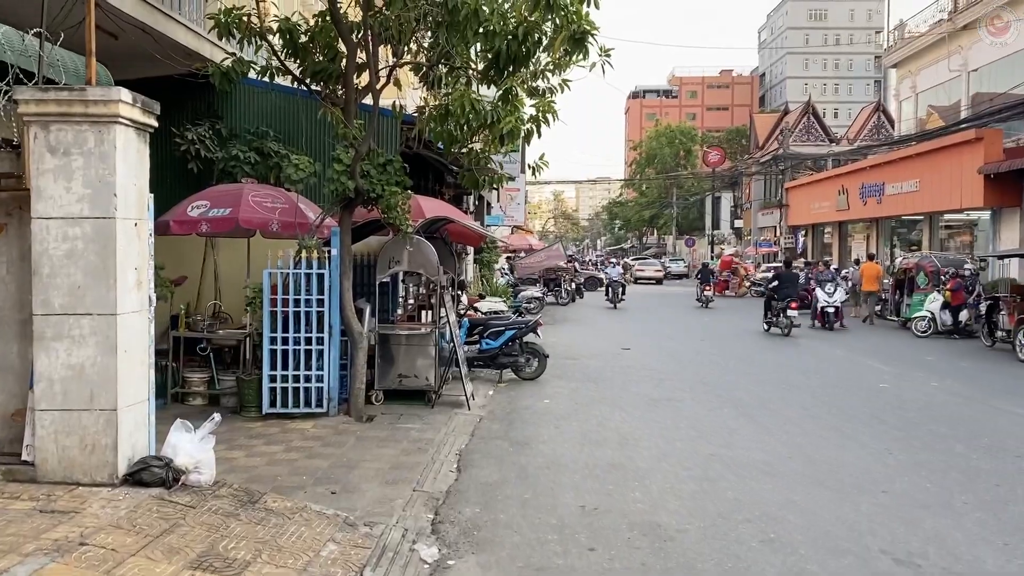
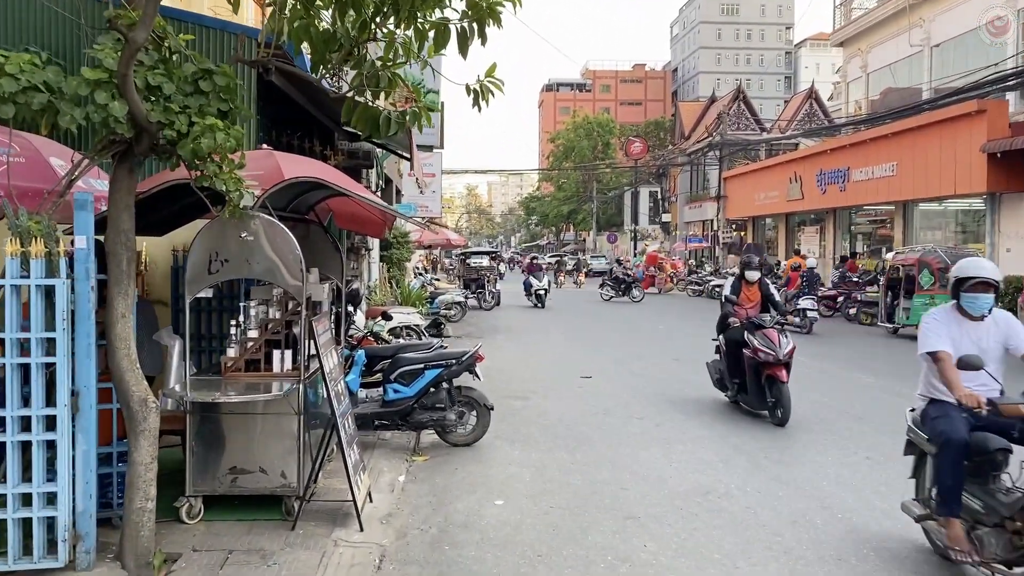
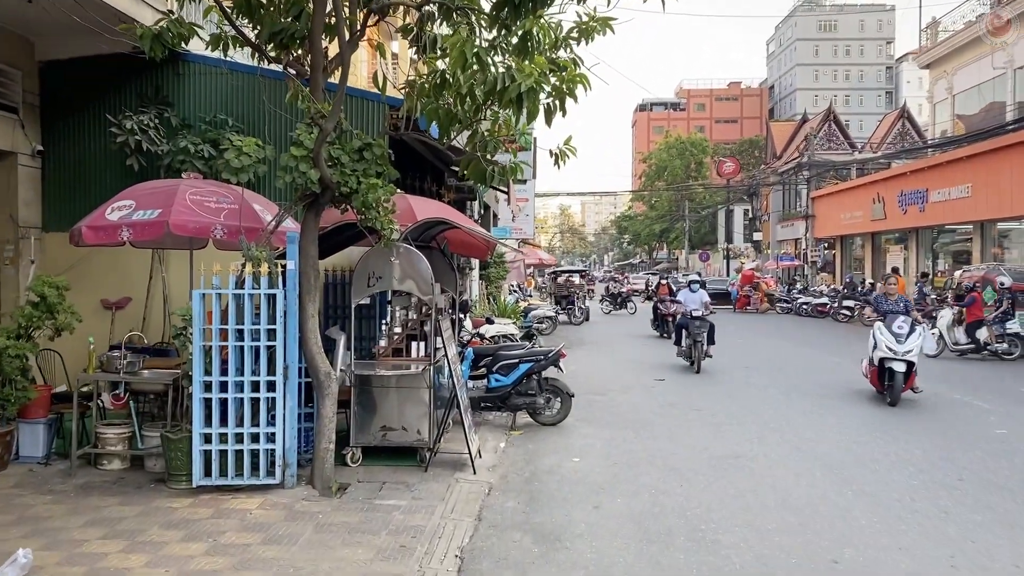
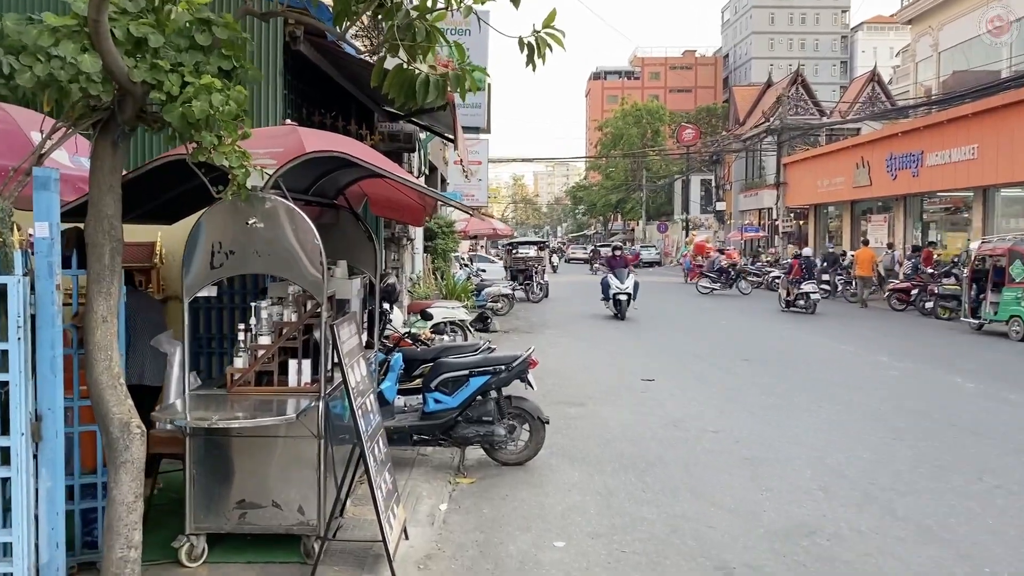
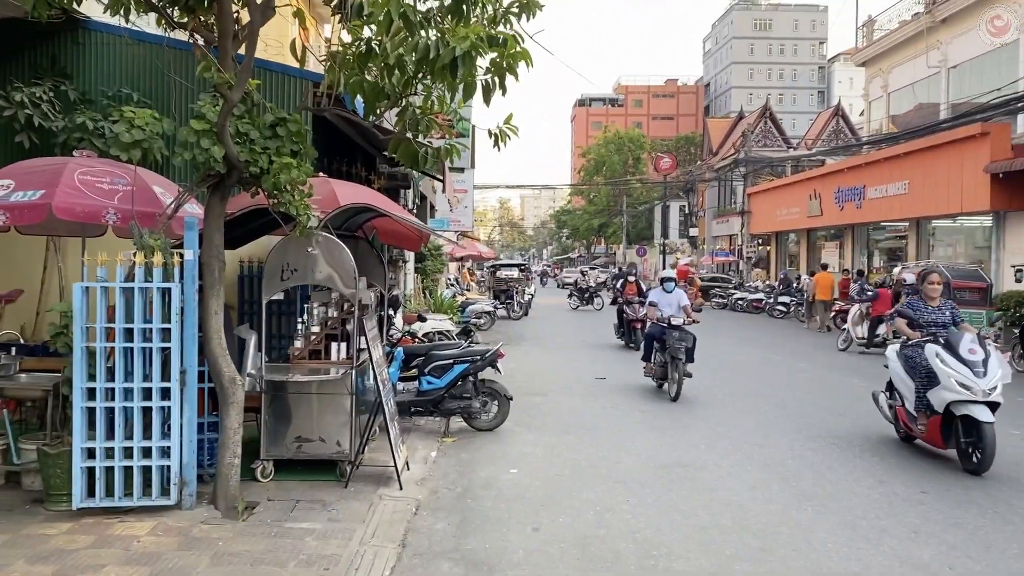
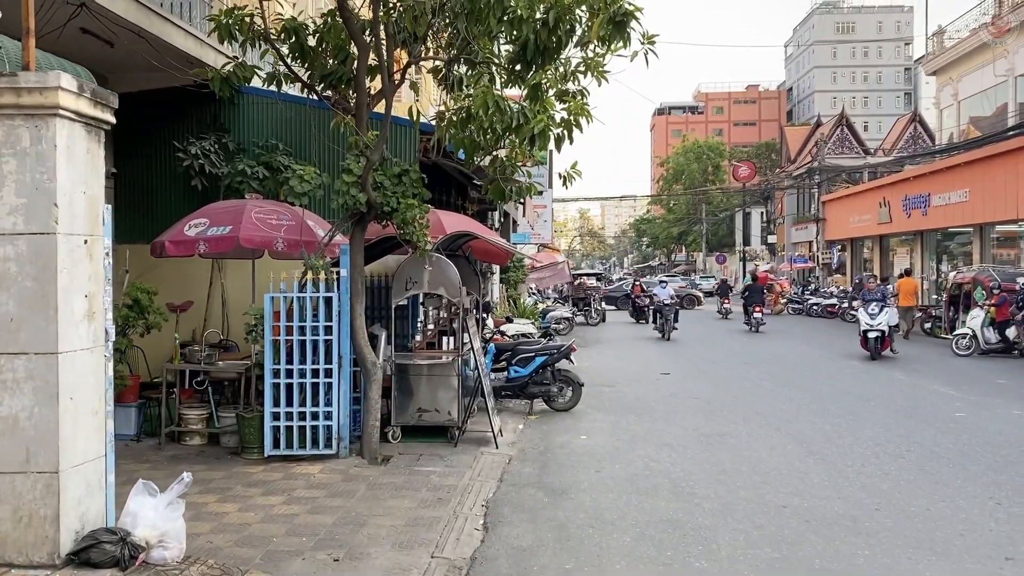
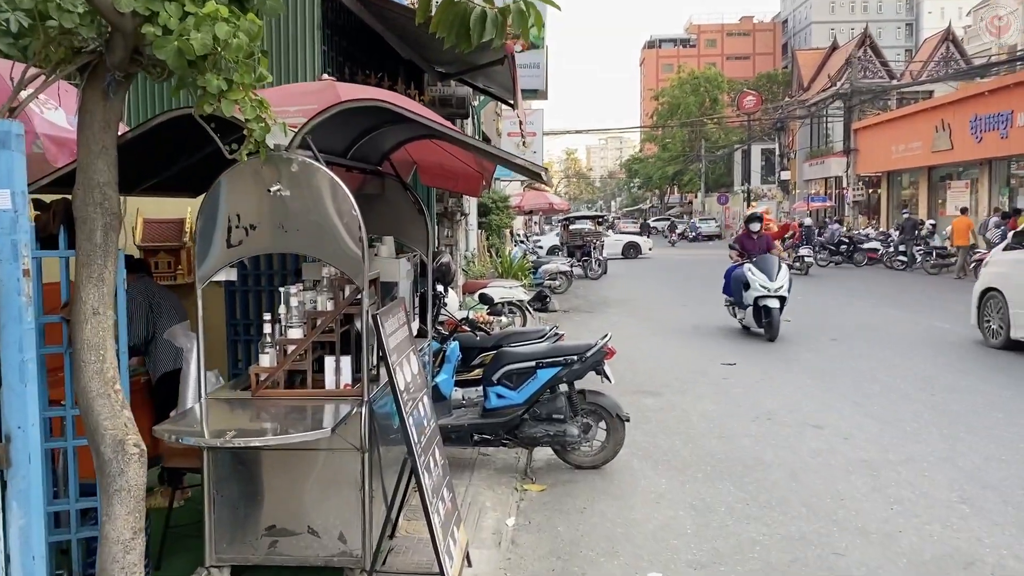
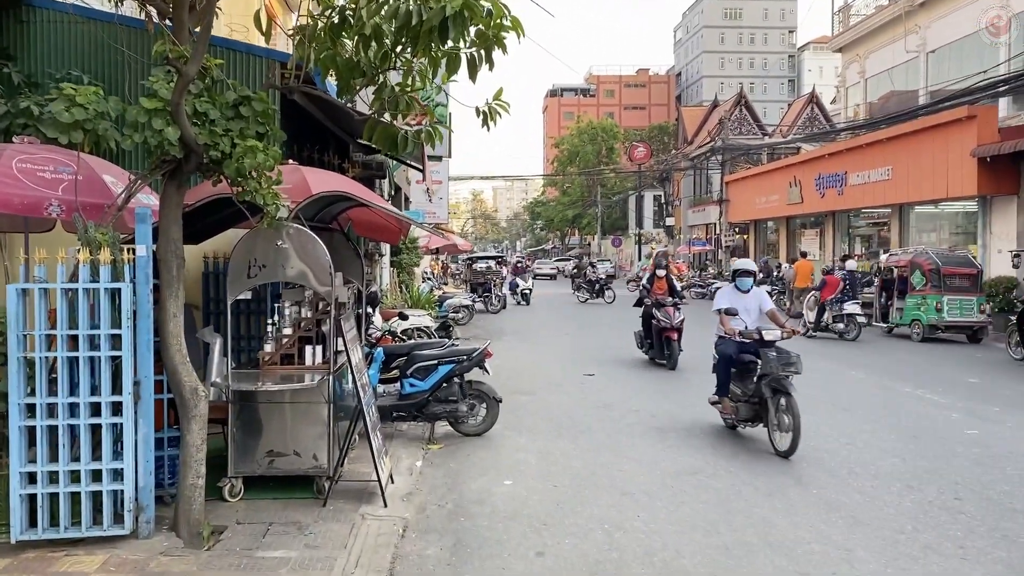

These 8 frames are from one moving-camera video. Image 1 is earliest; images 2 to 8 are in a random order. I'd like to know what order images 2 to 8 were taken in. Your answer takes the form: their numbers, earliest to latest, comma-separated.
6, 3, 5, 8, 2, 4, 7
